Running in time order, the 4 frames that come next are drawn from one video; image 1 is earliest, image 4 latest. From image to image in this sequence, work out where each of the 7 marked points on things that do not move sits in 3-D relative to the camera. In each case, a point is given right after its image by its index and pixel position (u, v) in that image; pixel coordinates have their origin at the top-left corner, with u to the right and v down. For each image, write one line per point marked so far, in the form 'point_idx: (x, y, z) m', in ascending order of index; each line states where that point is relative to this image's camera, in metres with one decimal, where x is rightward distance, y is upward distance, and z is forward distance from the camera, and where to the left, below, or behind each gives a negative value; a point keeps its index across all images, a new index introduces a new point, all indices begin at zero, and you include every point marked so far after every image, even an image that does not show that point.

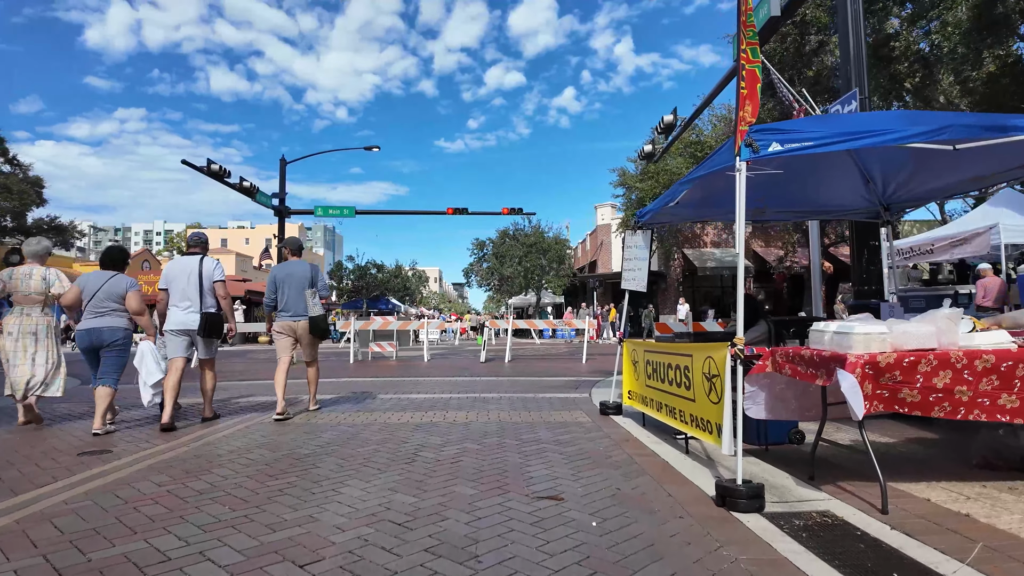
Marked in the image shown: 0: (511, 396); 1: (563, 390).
0: (0.0, -1.5, +8.1) m
1: (+0.8, -1.5, +8.9) m
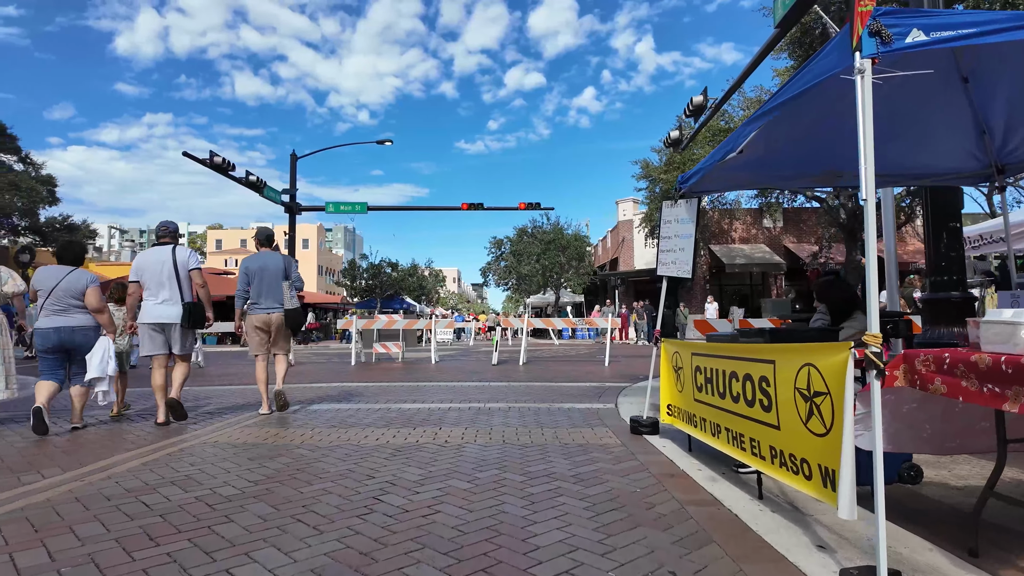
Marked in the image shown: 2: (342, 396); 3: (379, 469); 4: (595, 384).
0: (+0.1, -1.3, +6.8) m
1: (+0.9, -1.4, +7.6) m
2: (-2.3, -1.4, +7.8) m
3: (-0.9, -1.2, +4.0) m
4: (+1.3, -1.5, +9.3) m
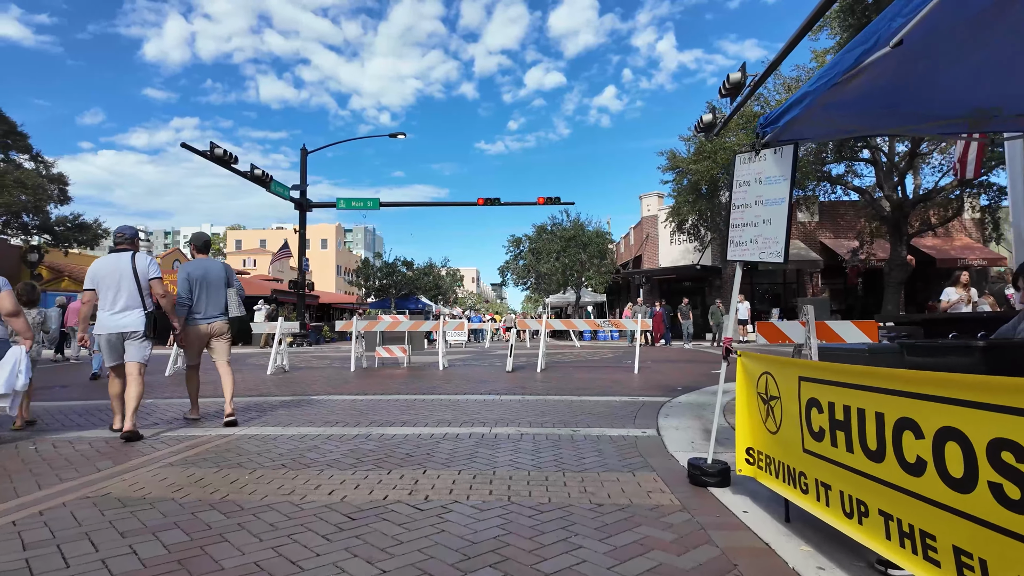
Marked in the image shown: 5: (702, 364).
0: (+0.2, -1.3, +5.4) m
1: (+1.1, -1.4, +6.1) m
2: (-2.1, -1.4, +6.5) m
3: (-0.9, -1.2, +2.6) m
4: (+1.5, -1.4, +7.8) m
5: (+4.1, -1.6, +12.8) m
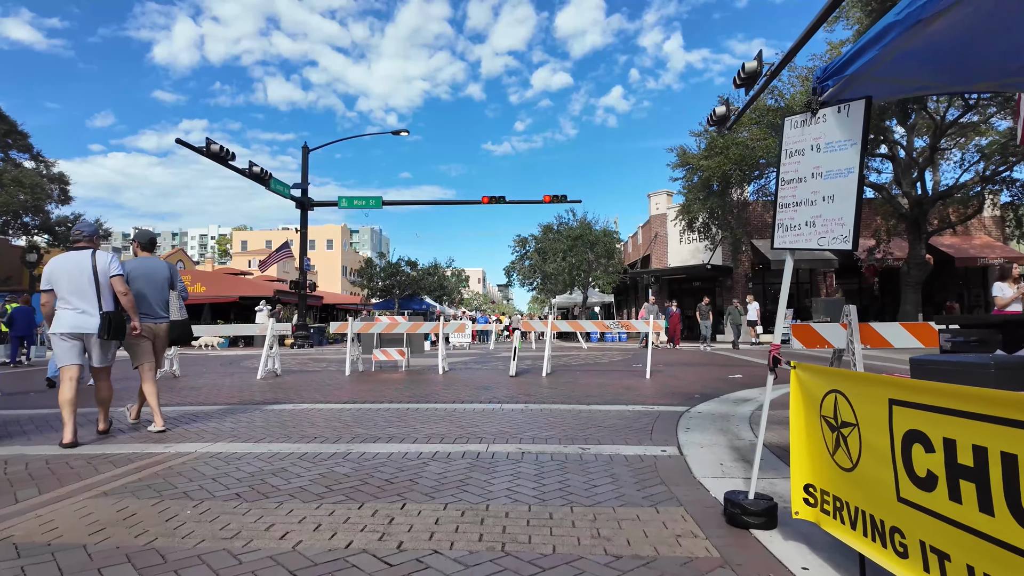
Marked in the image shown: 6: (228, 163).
0: (+0.2, -1.3, +4.7) m
1: (+1.1, -1.3, +5.5) m
2: (-2.1, -1.3, +5.8) m
3: (-0.9, -1.2, +1.9) m
4: (+1.5, -1.4, +7.1) m
5: (+4.2, -1.6, +12.1) m
6: (-9.3, +4.1, +19.2) m
